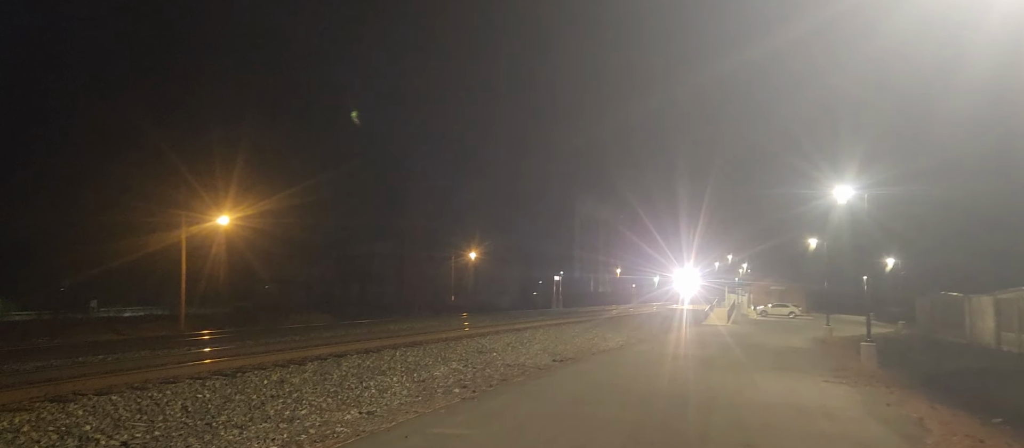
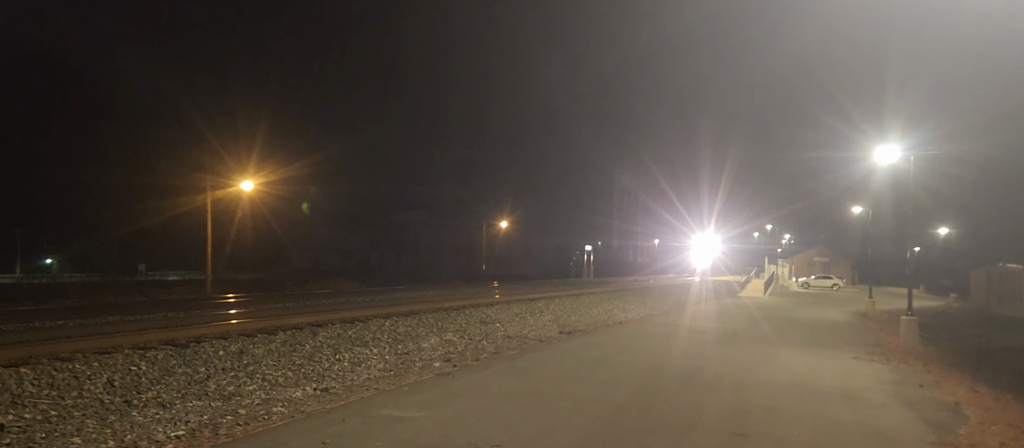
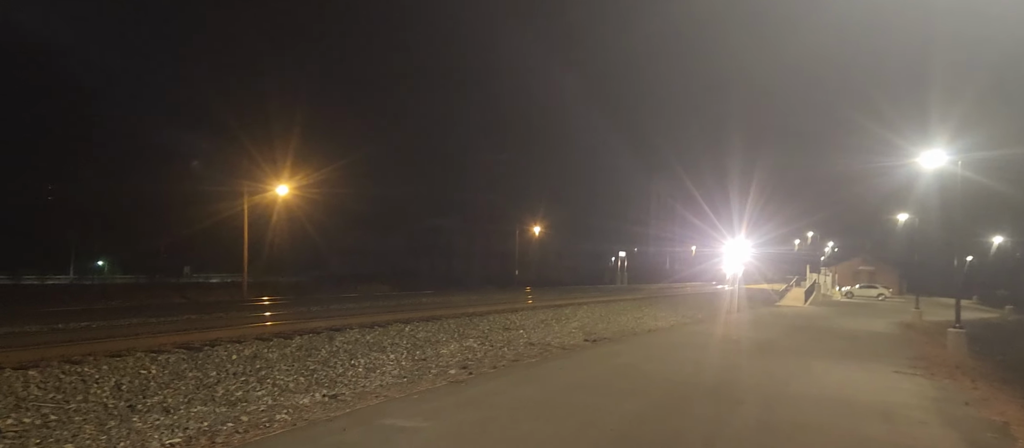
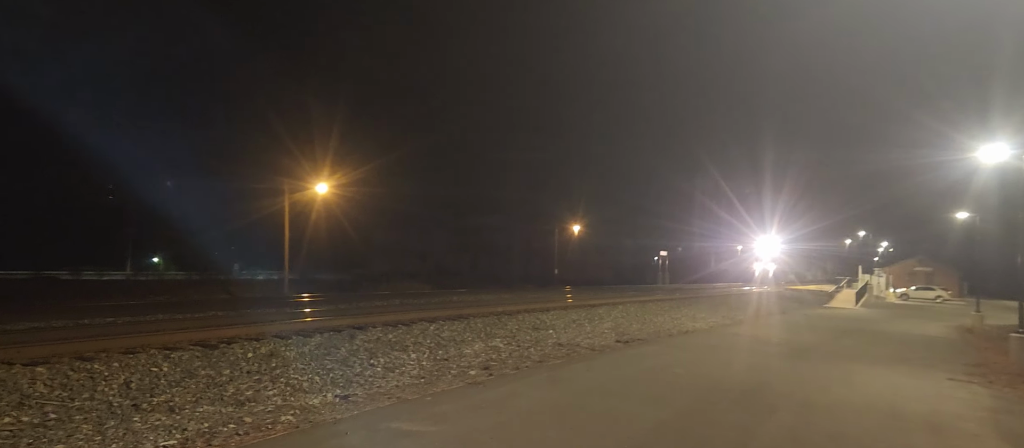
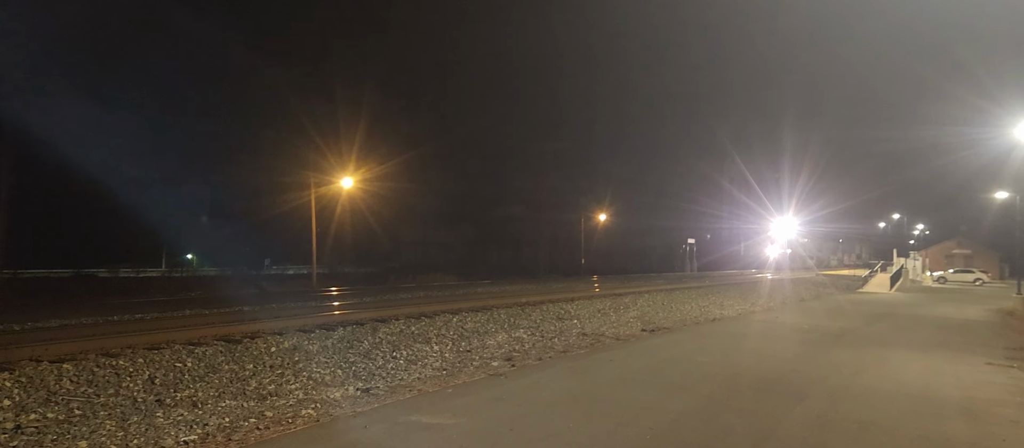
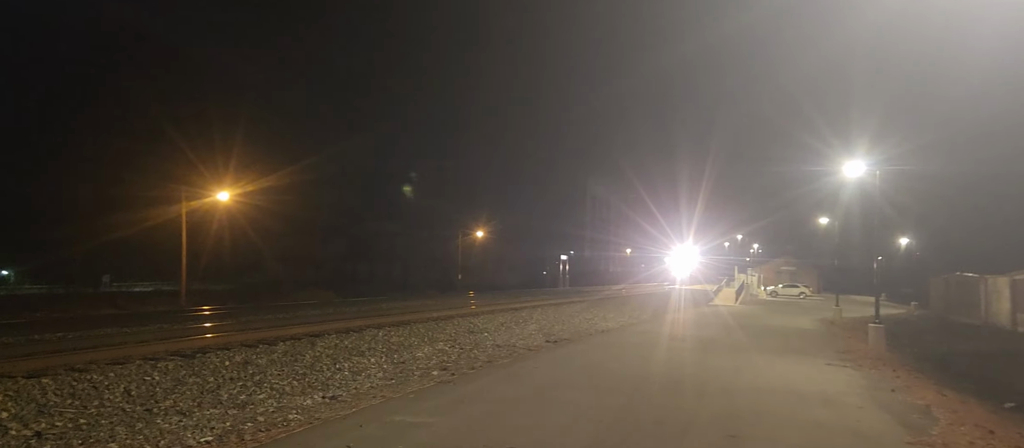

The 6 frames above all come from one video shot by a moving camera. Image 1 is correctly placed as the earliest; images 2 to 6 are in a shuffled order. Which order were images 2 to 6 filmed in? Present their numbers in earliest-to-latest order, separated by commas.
6, 2, 3, 4, 5
